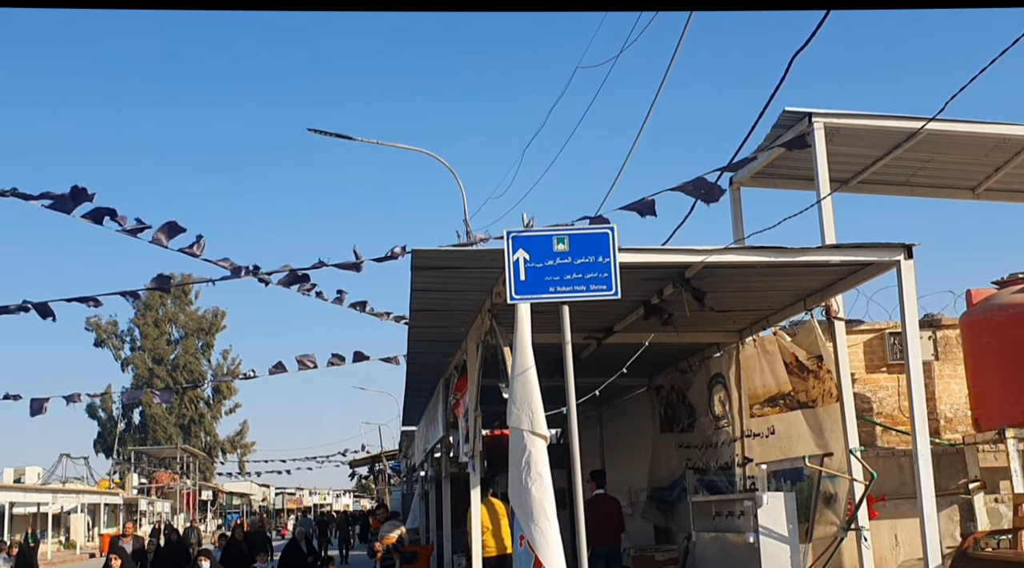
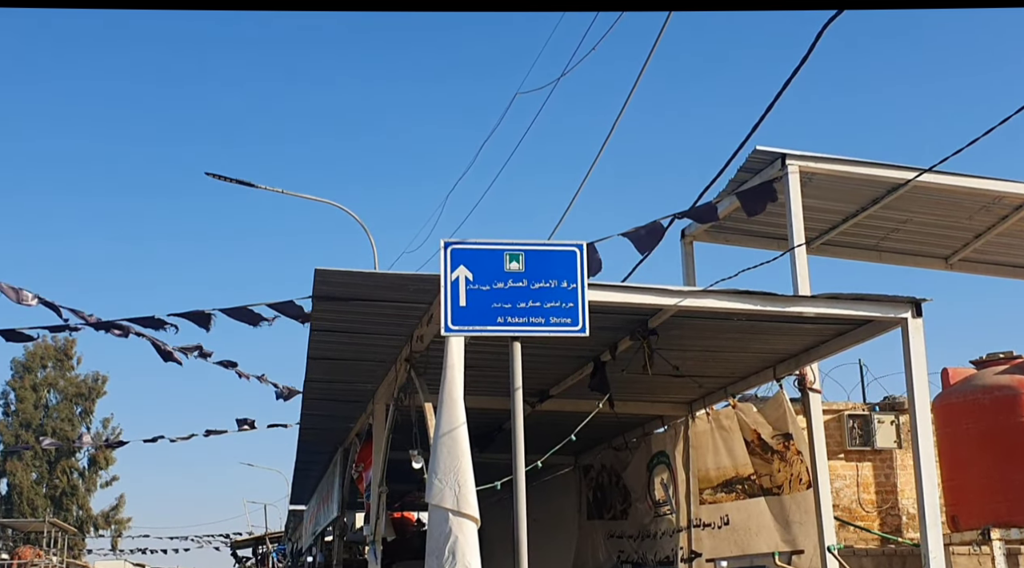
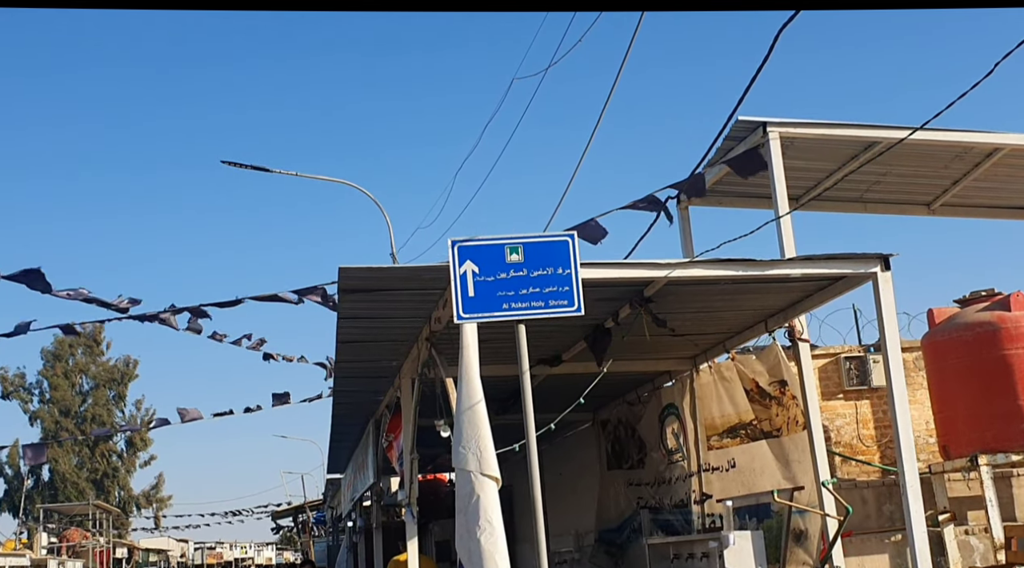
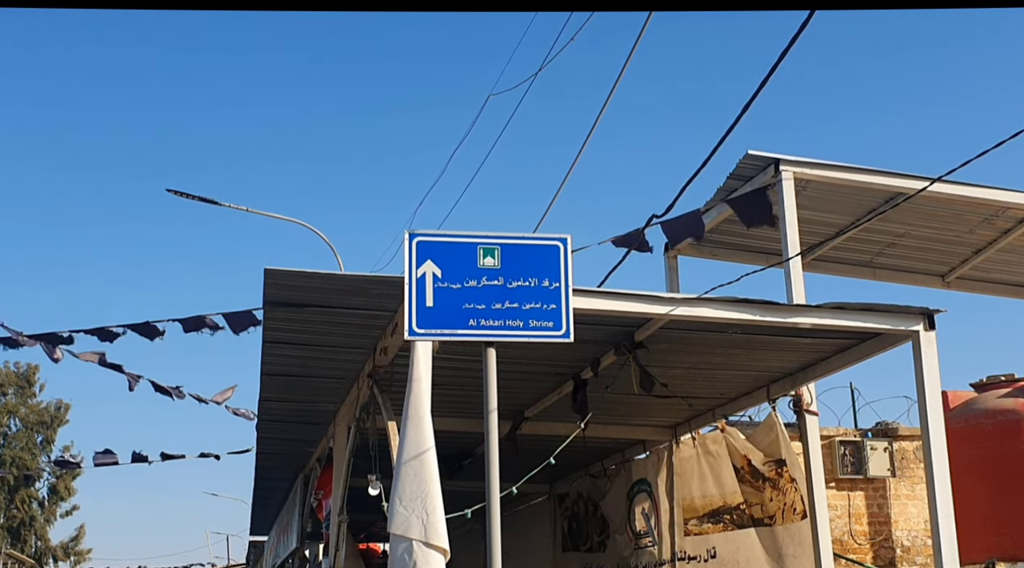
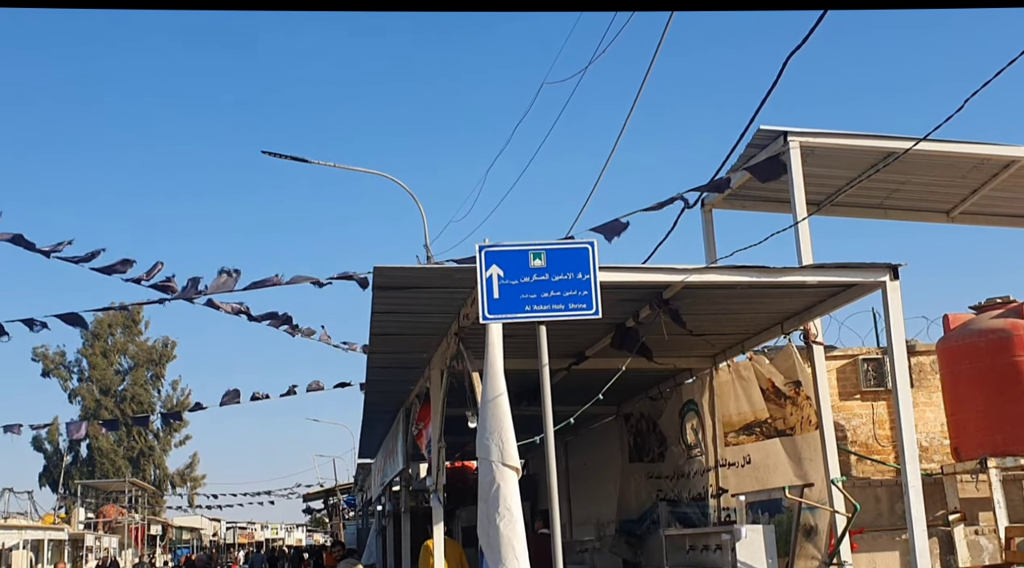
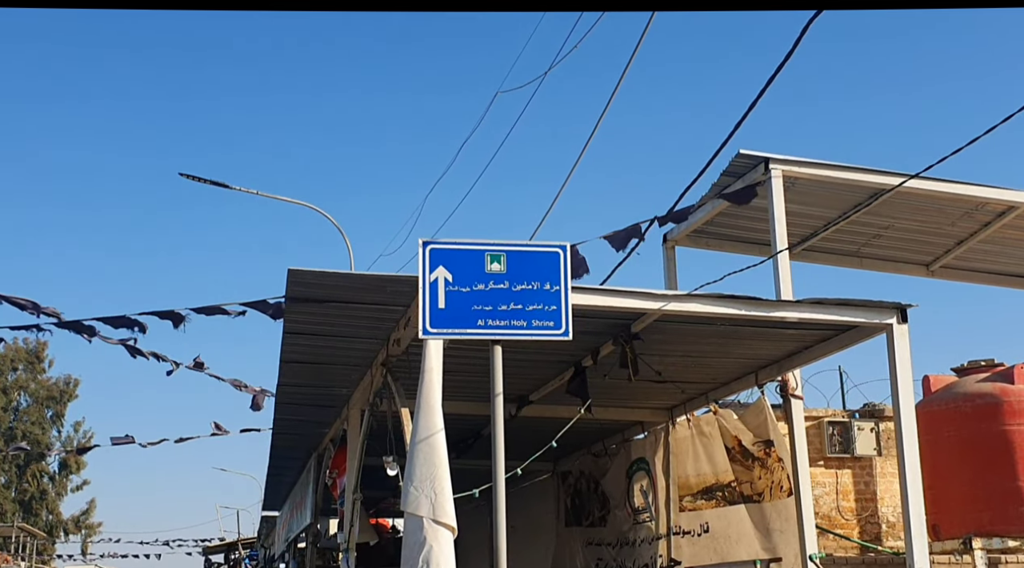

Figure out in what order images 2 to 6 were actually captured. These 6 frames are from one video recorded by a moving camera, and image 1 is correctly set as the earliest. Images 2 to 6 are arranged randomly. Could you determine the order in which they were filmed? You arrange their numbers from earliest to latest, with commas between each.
5, 3, 2, 6, 4
